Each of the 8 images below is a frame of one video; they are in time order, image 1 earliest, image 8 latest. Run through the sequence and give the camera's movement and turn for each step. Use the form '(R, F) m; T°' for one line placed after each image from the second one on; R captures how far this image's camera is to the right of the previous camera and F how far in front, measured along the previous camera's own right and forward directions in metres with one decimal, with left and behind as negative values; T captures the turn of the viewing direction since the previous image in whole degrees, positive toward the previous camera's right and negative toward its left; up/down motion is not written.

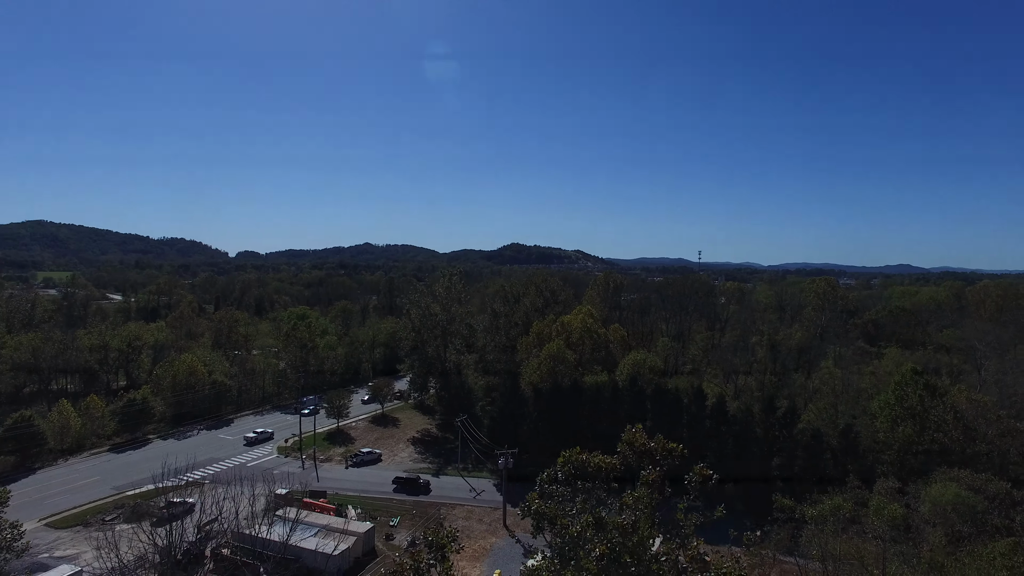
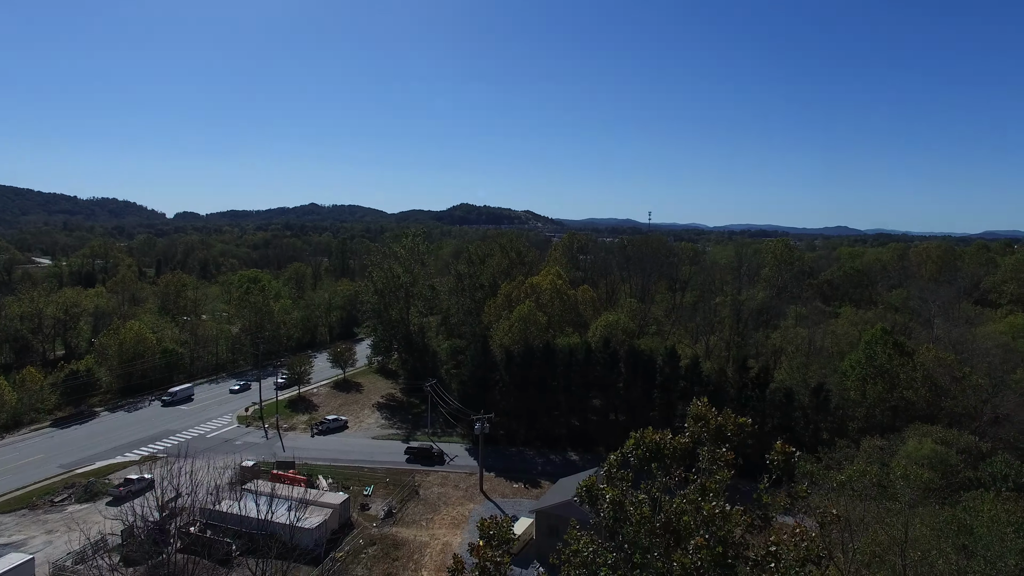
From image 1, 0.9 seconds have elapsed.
(-1.3, +1.1) m; +5°
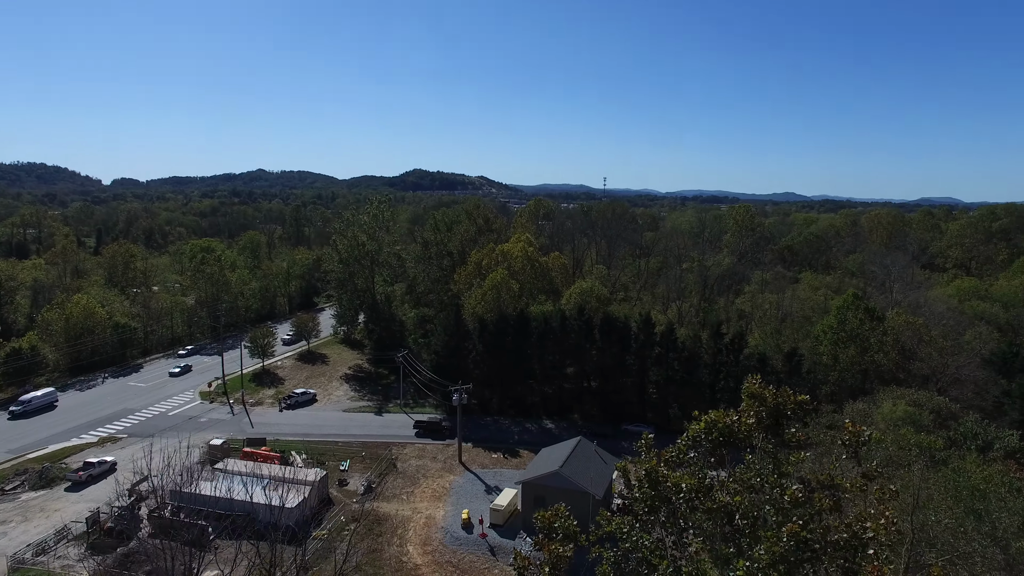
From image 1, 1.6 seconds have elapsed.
(-1.2, +0.8) m; +4°
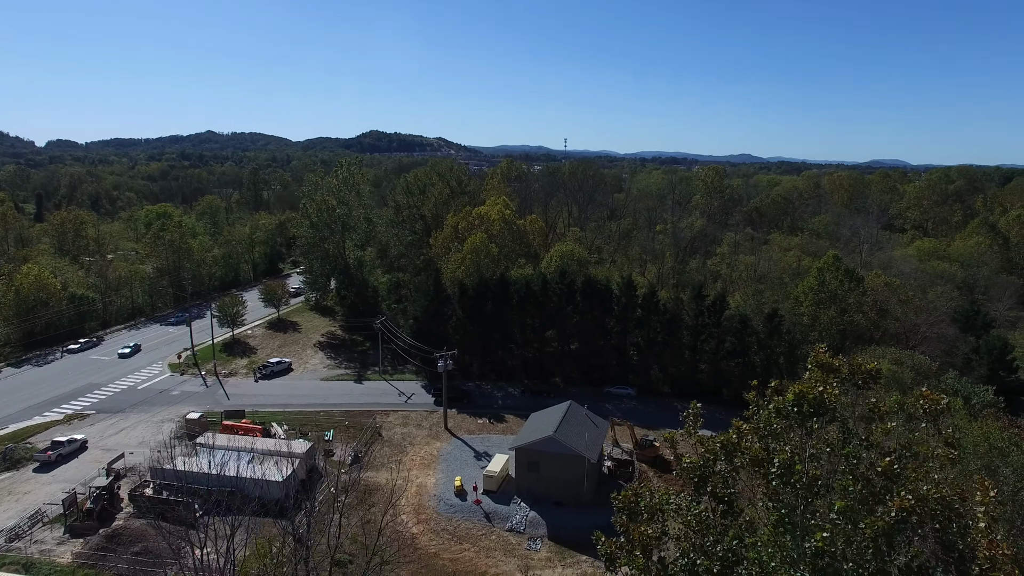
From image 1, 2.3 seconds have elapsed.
(-1.3, +0.6) m; +4°
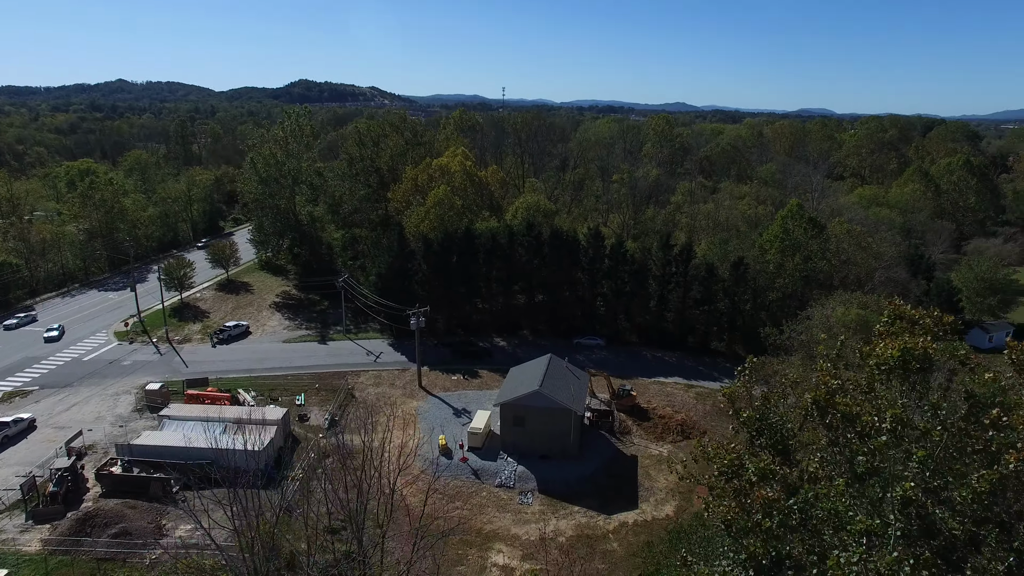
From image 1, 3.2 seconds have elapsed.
(-1.6, +0.7) m; +6°
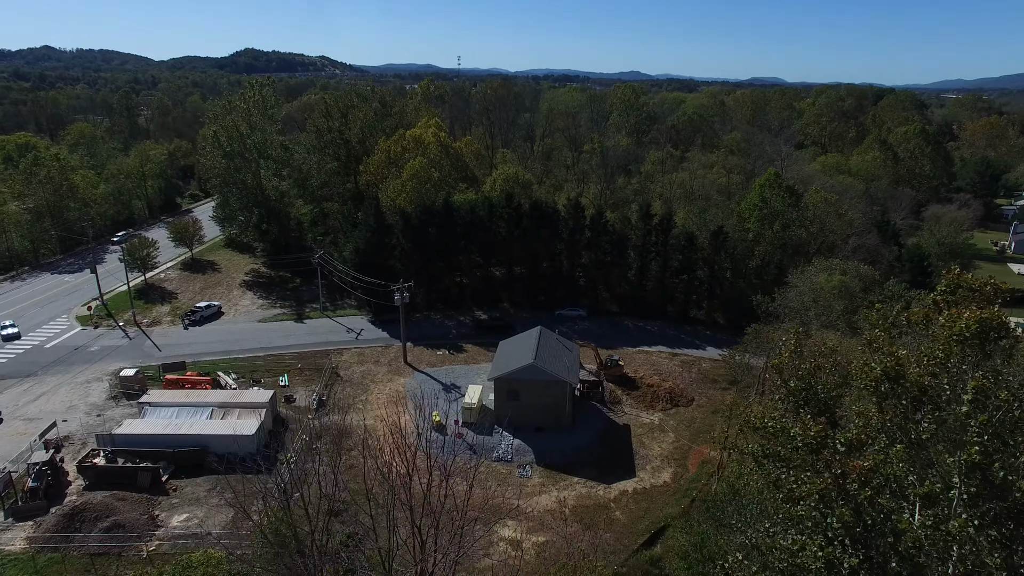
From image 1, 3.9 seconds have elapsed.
(-1.4, +0.4) m; +4°
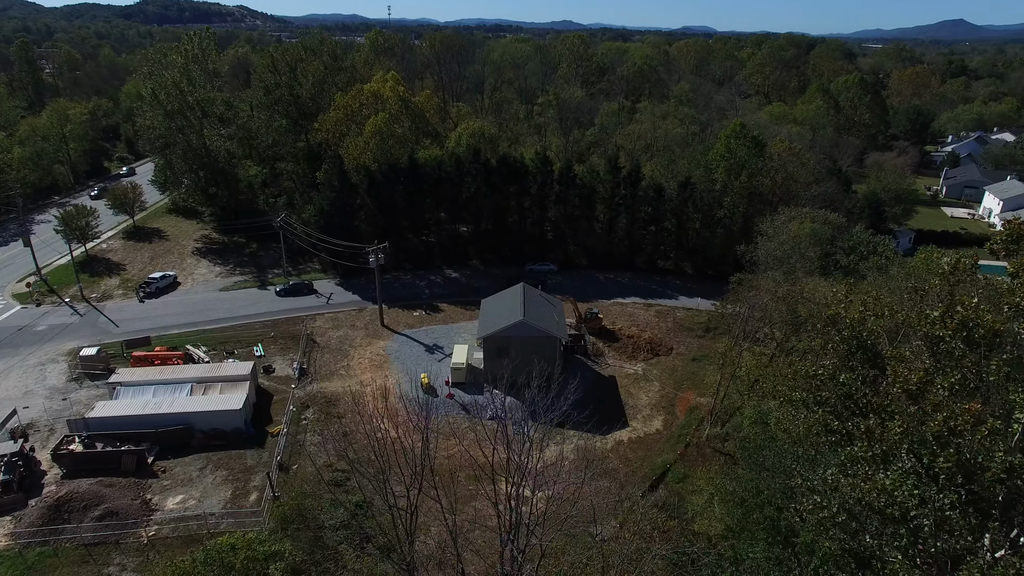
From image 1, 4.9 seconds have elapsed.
(-1.9, +0.5) m; +6°
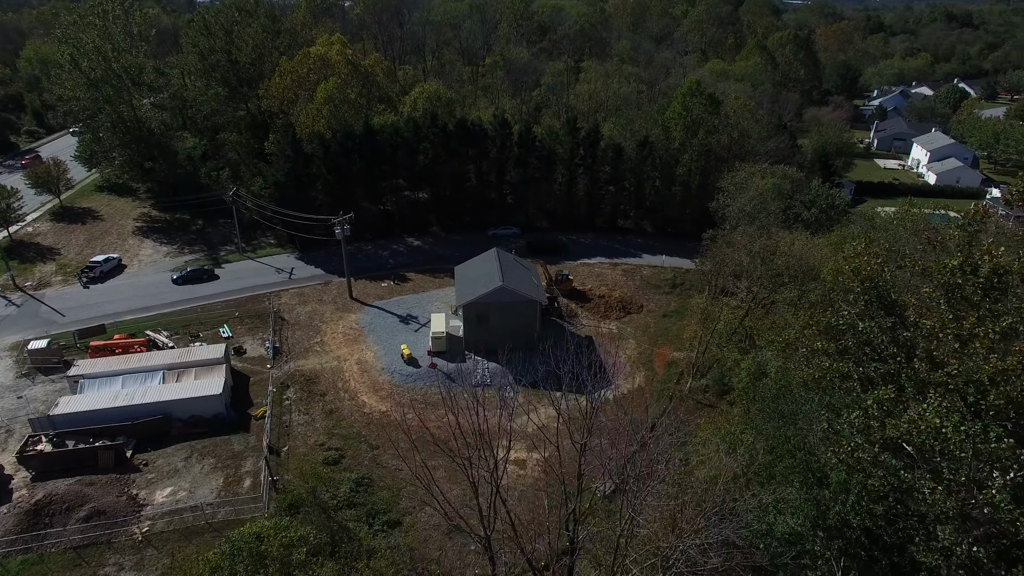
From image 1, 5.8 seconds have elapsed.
(-1.6, +0.3) m; +6°
